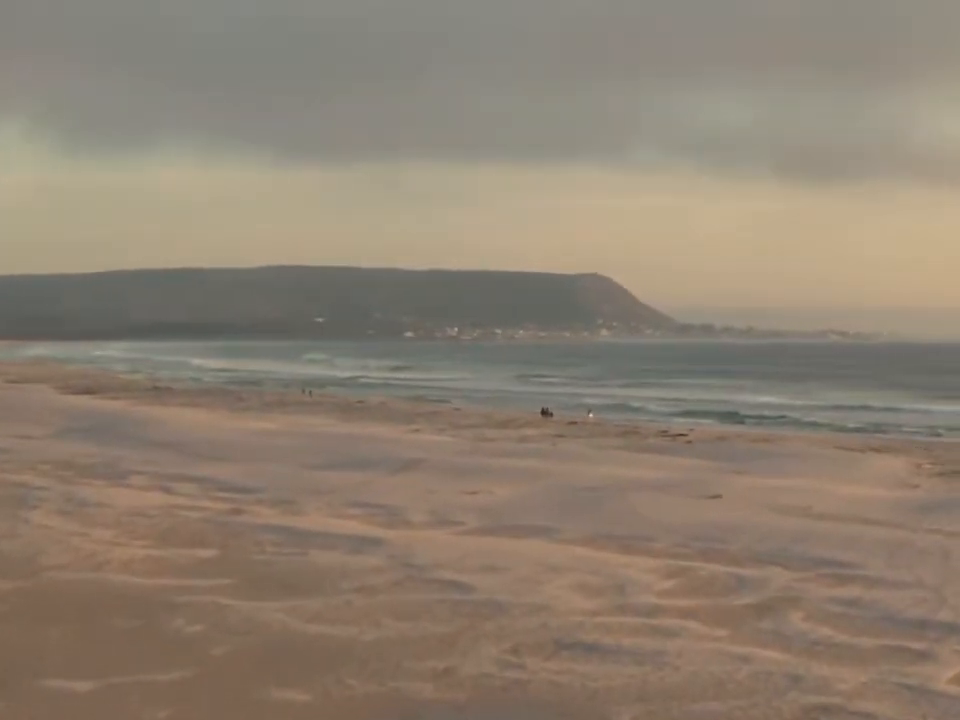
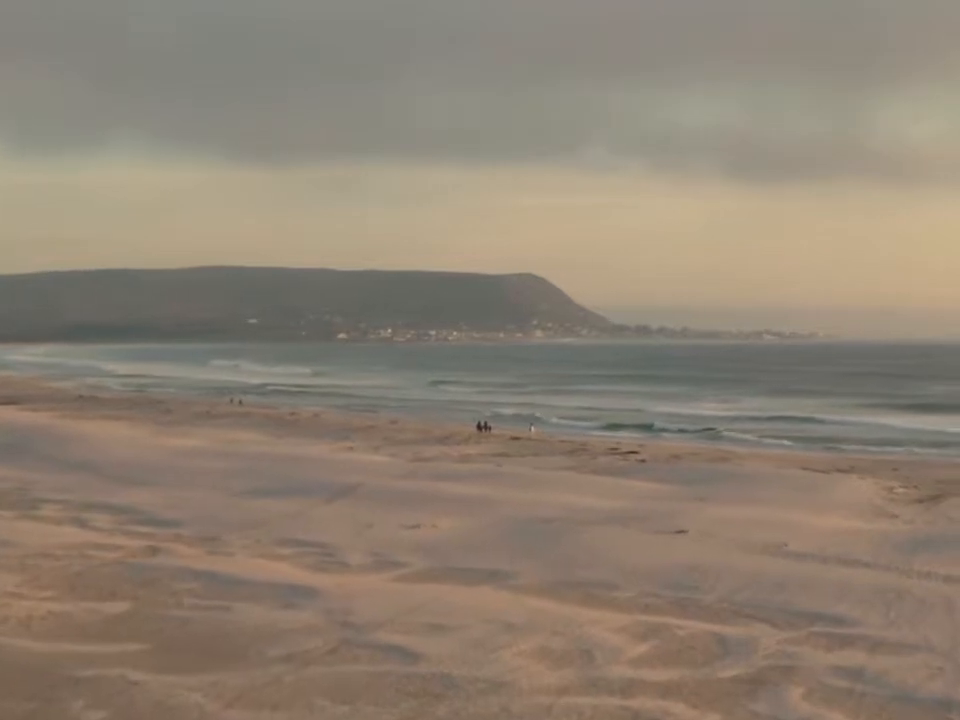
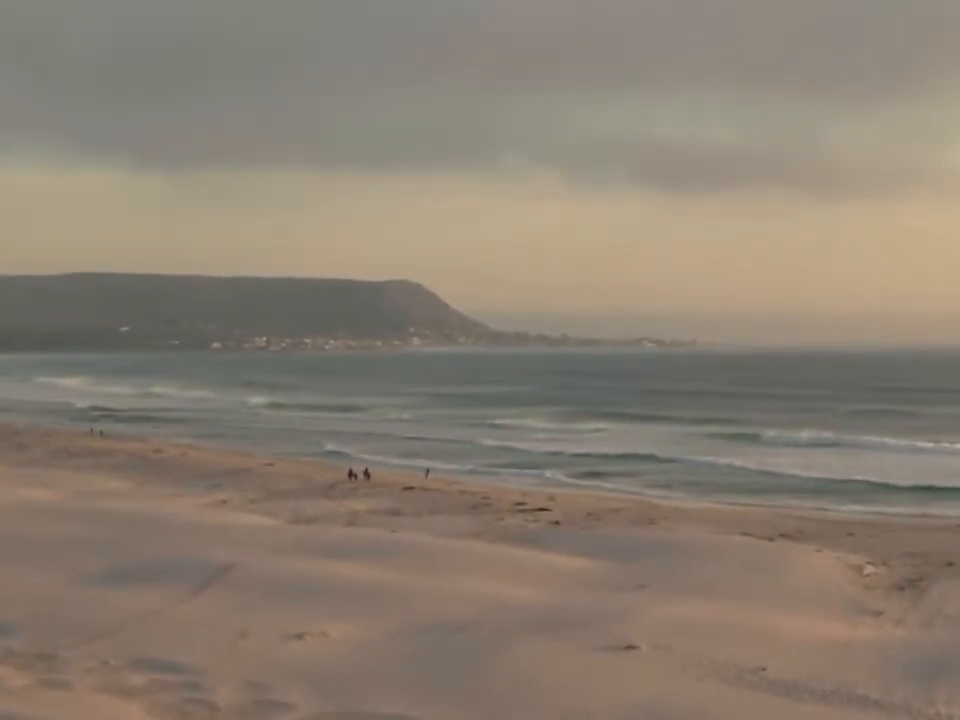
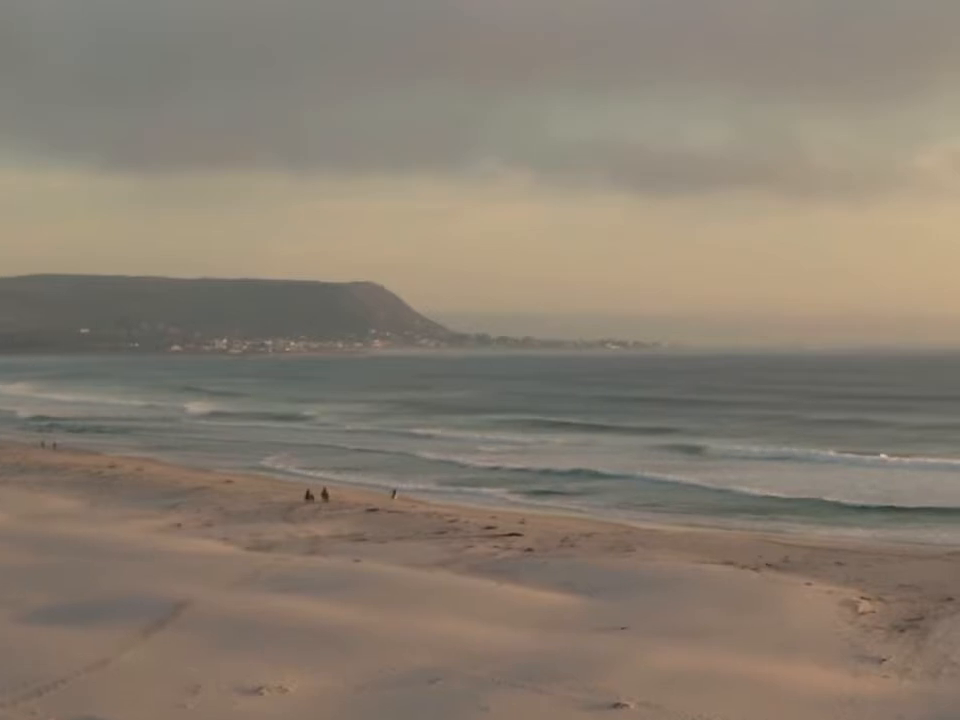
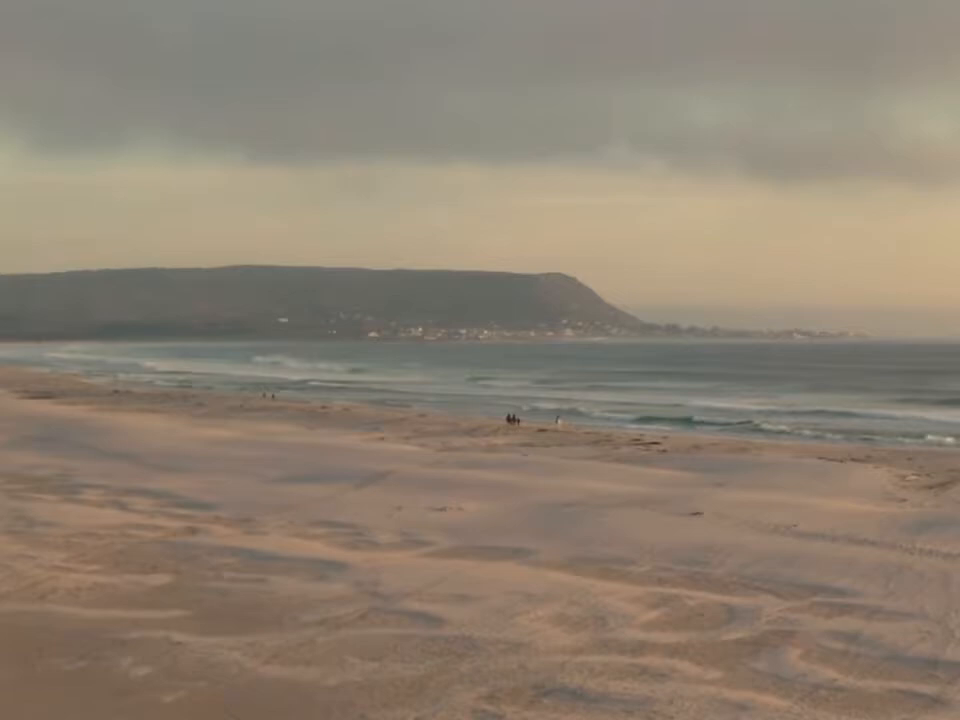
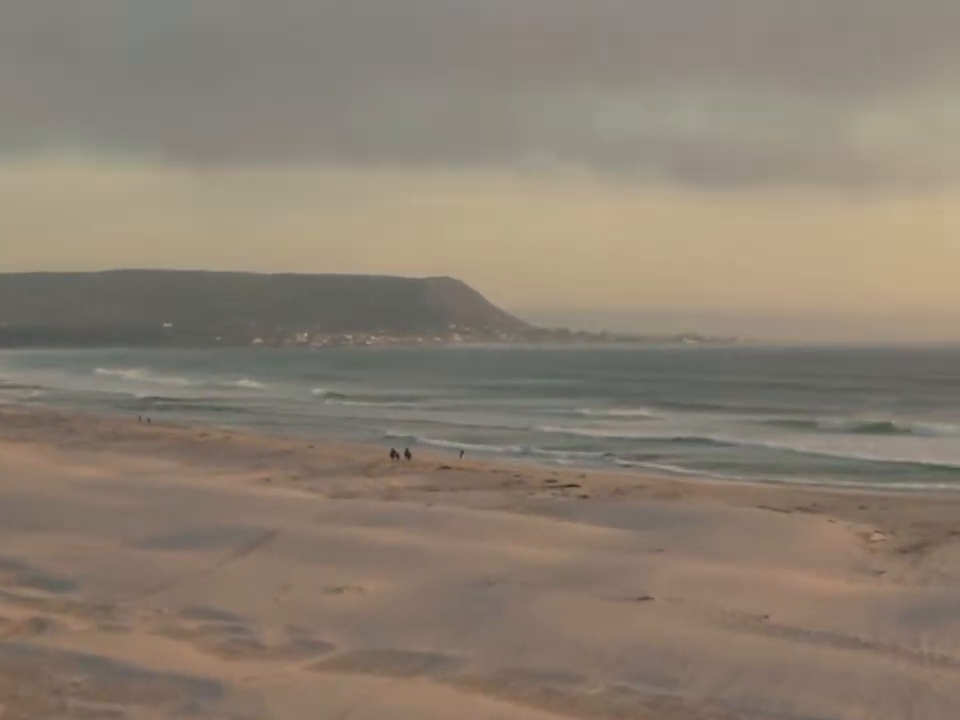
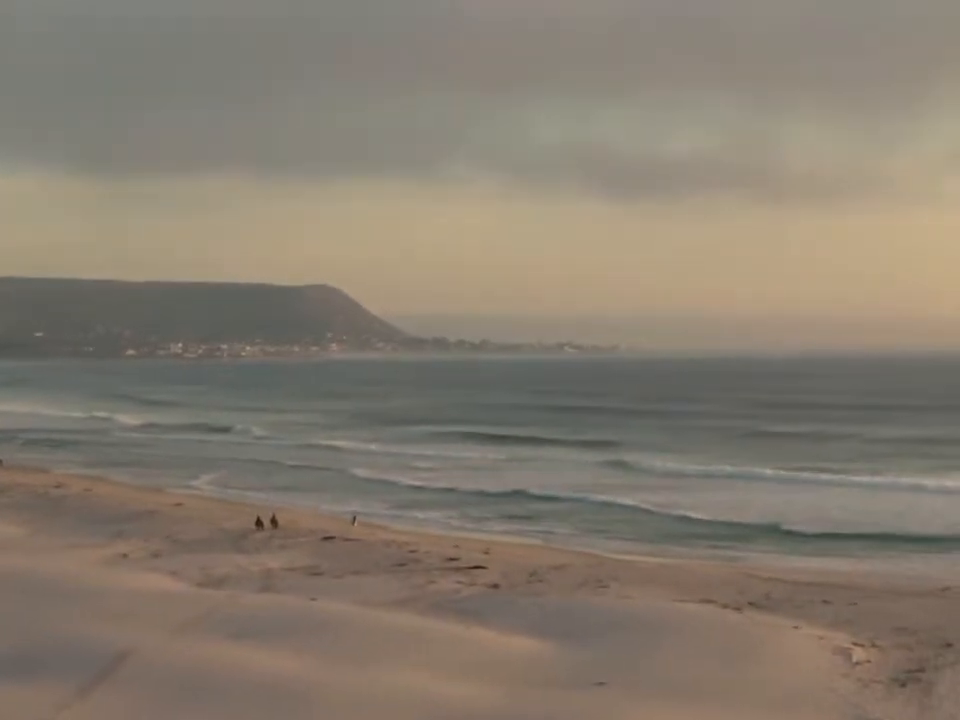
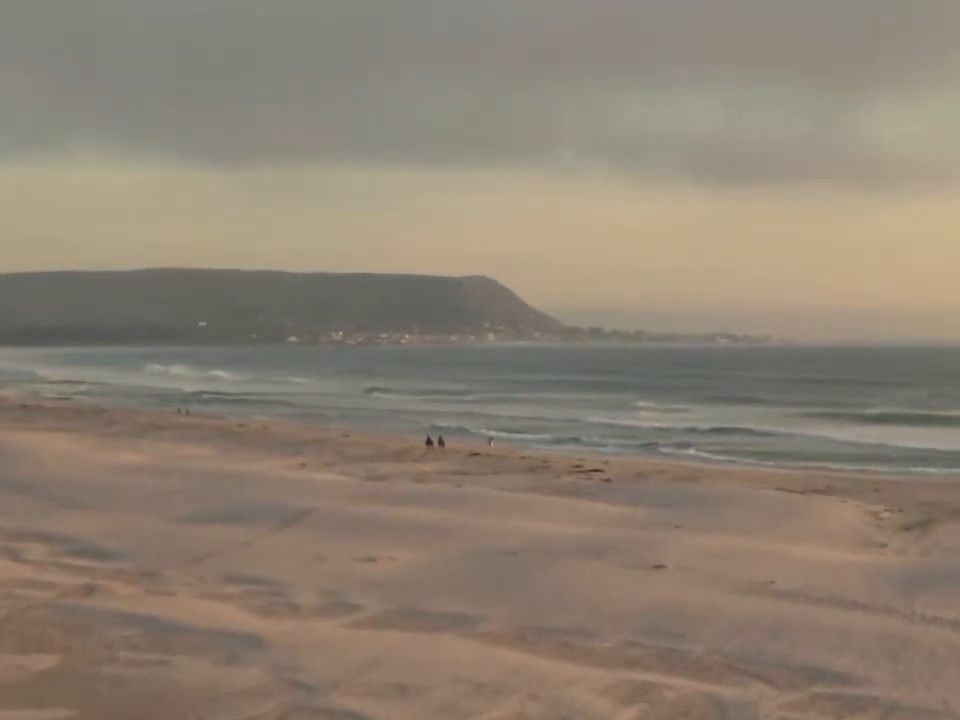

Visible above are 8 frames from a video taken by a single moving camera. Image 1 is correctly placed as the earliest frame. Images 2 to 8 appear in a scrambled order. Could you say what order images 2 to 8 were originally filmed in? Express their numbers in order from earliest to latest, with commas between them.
5, 2, 8, 6, 3, 4, 7
